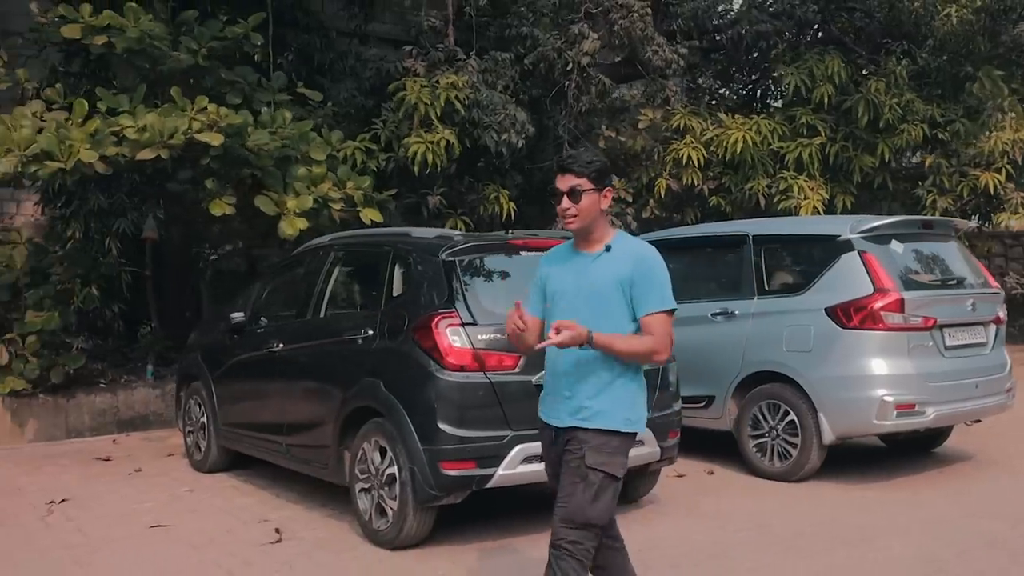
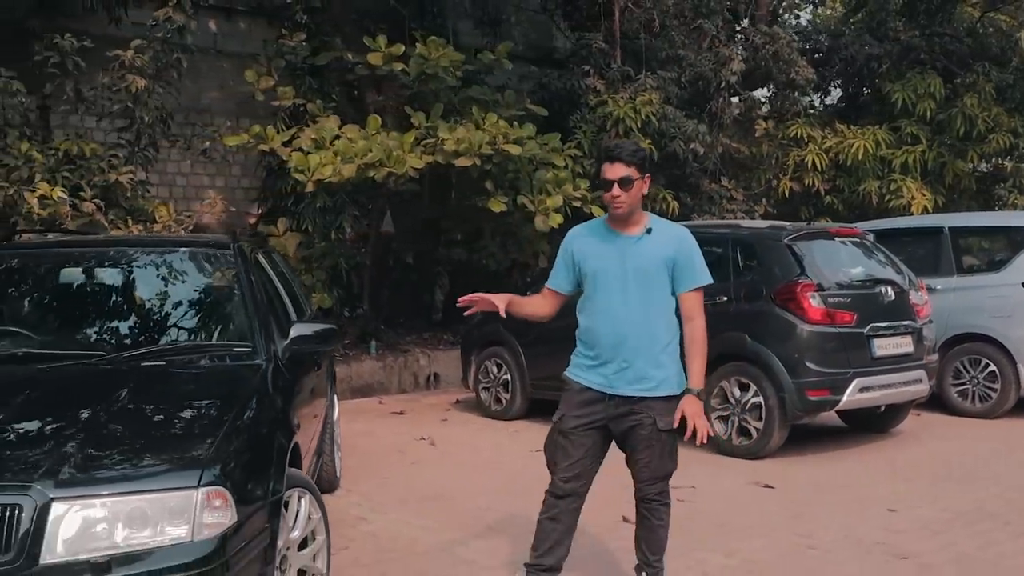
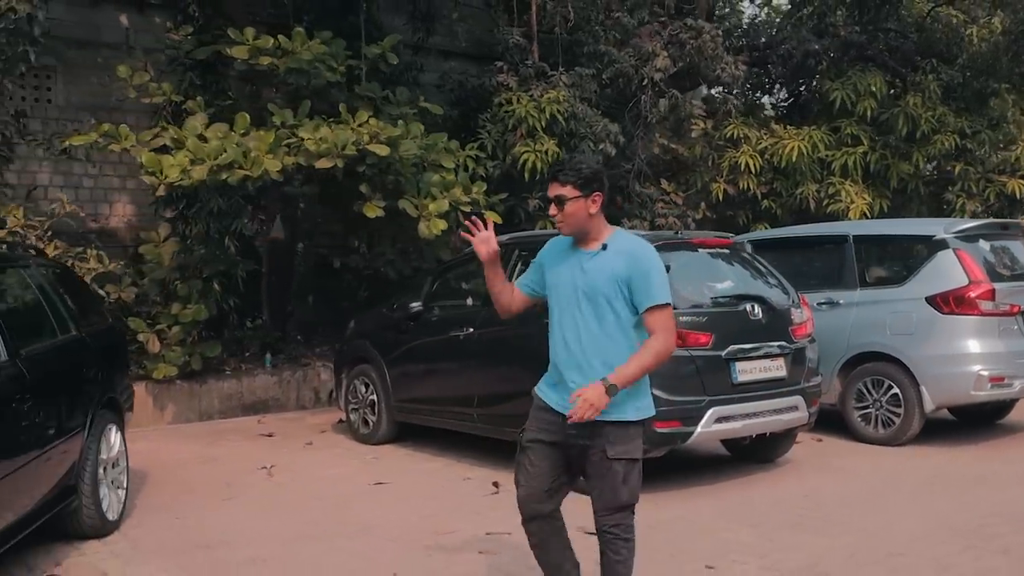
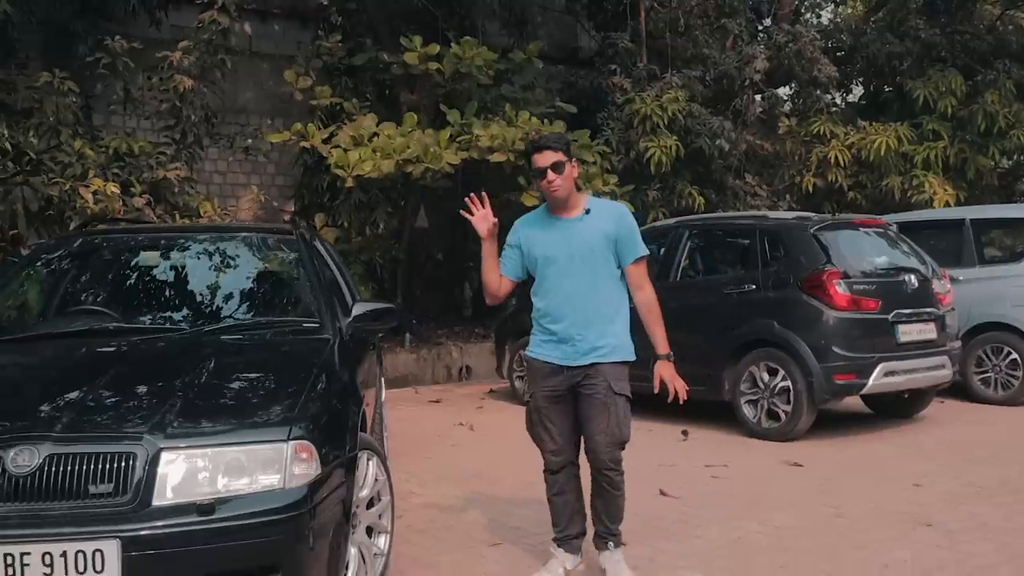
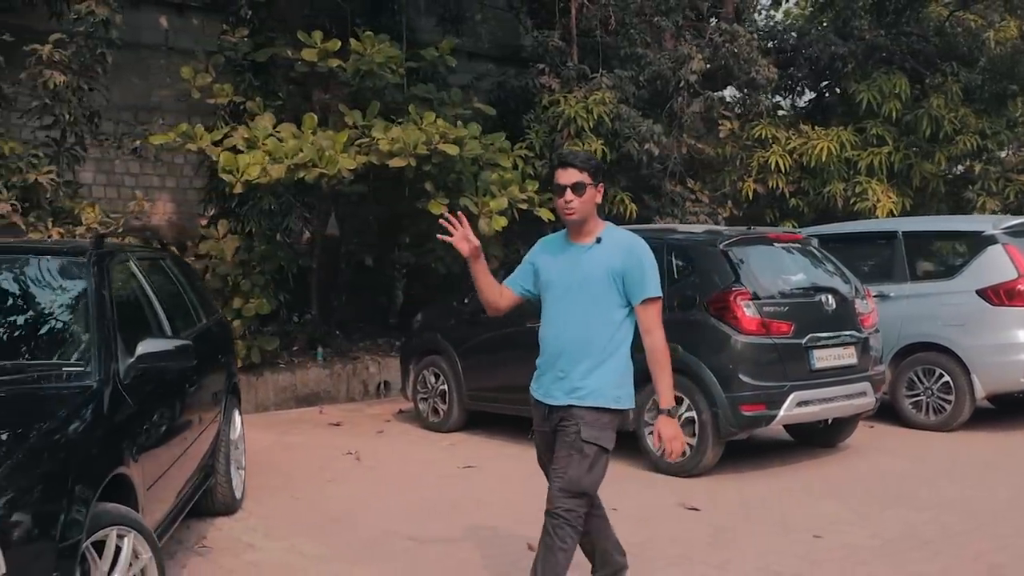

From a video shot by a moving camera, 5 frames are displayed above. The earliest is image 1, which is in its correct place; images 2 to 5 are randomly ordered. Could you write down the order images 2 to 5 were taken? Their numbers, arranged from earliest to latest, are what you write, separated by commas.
3, 5, 2, 4
